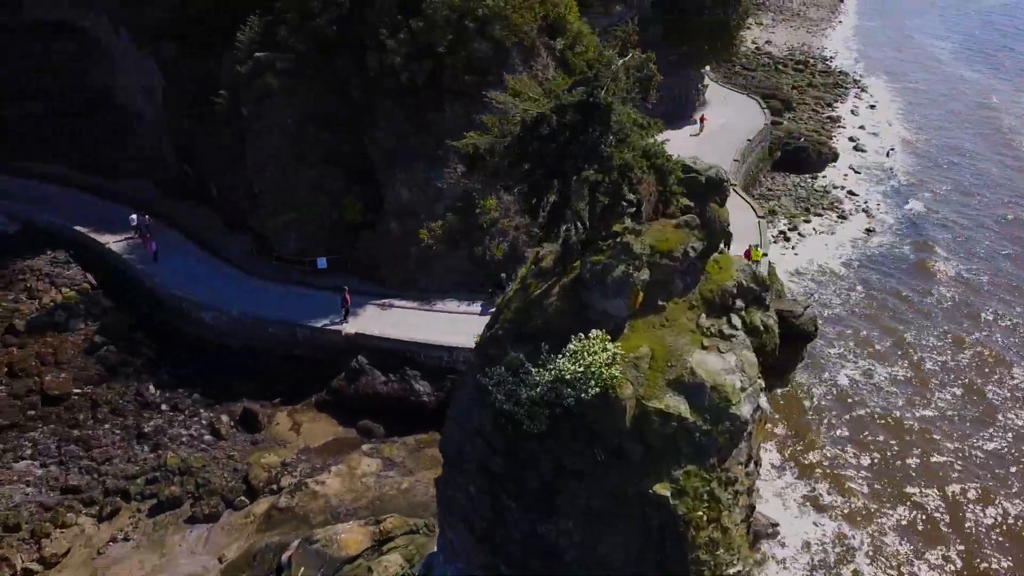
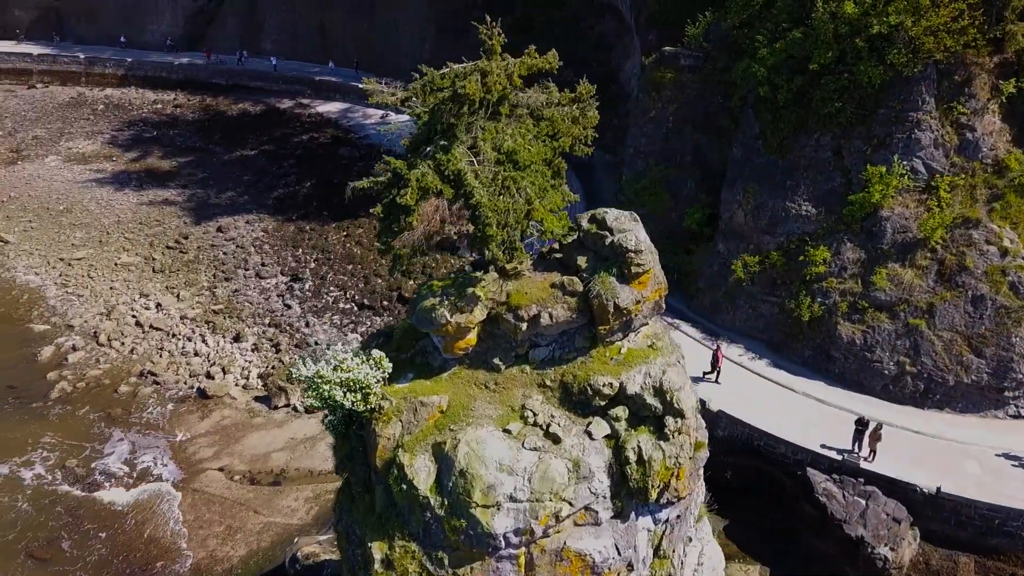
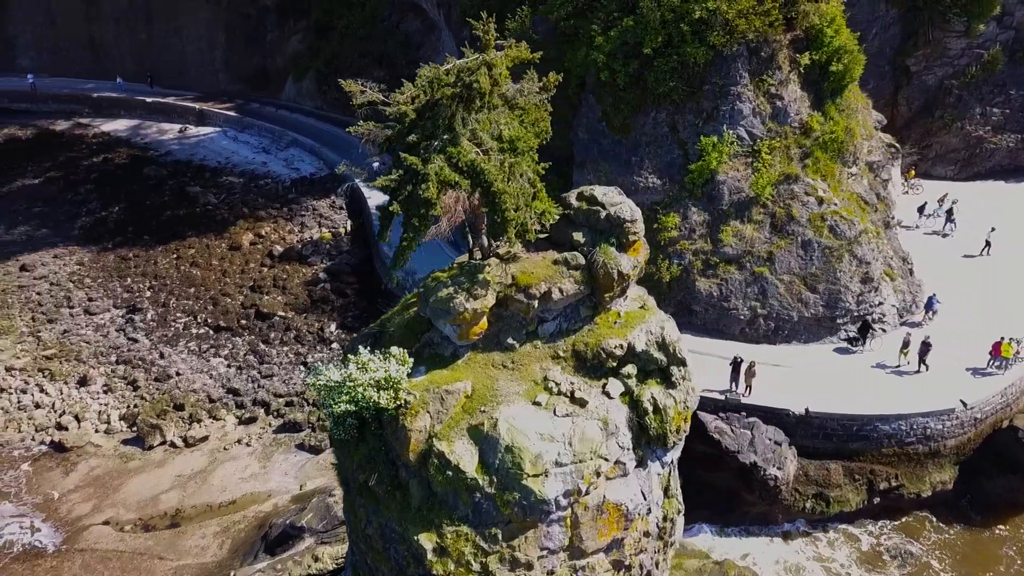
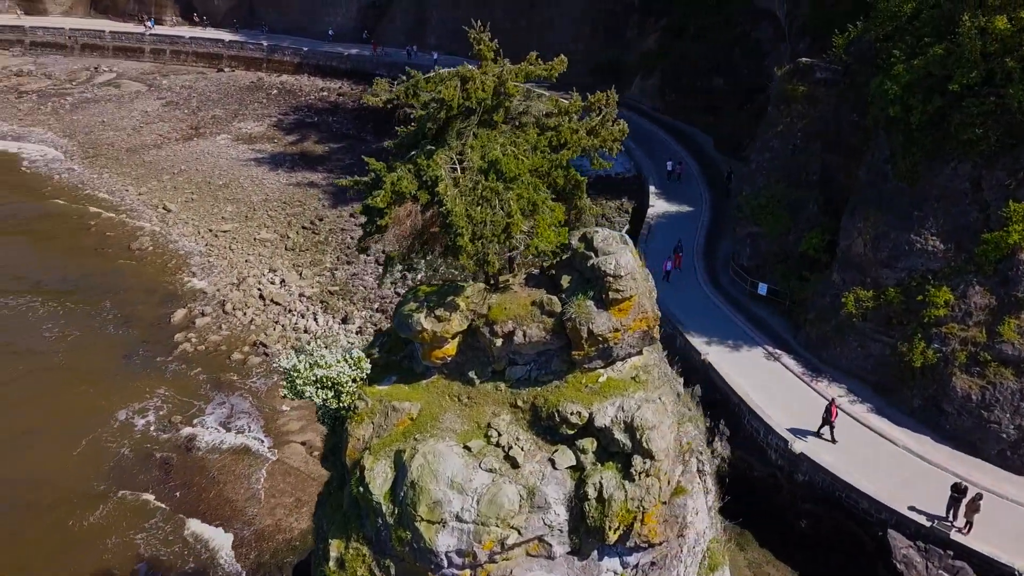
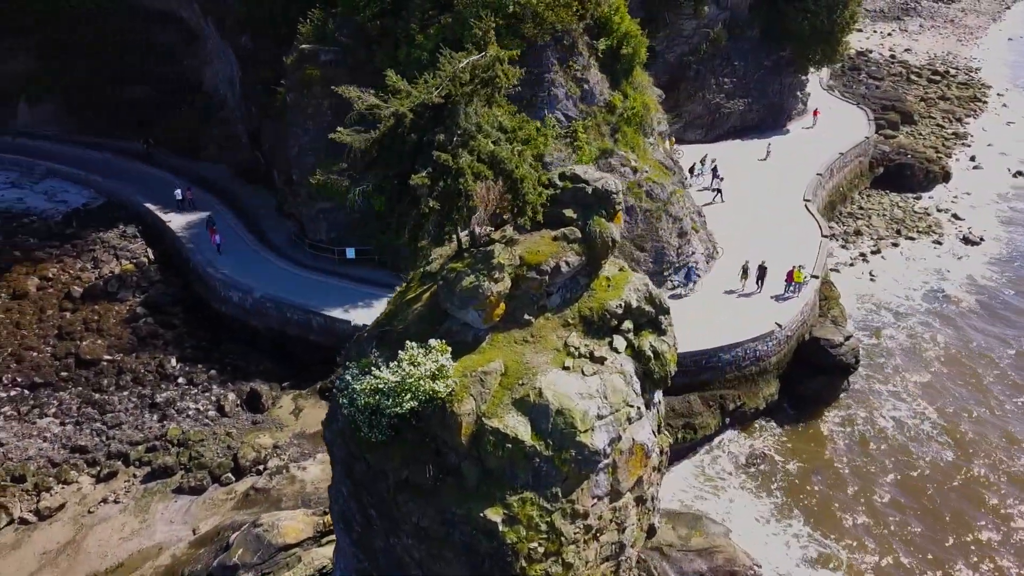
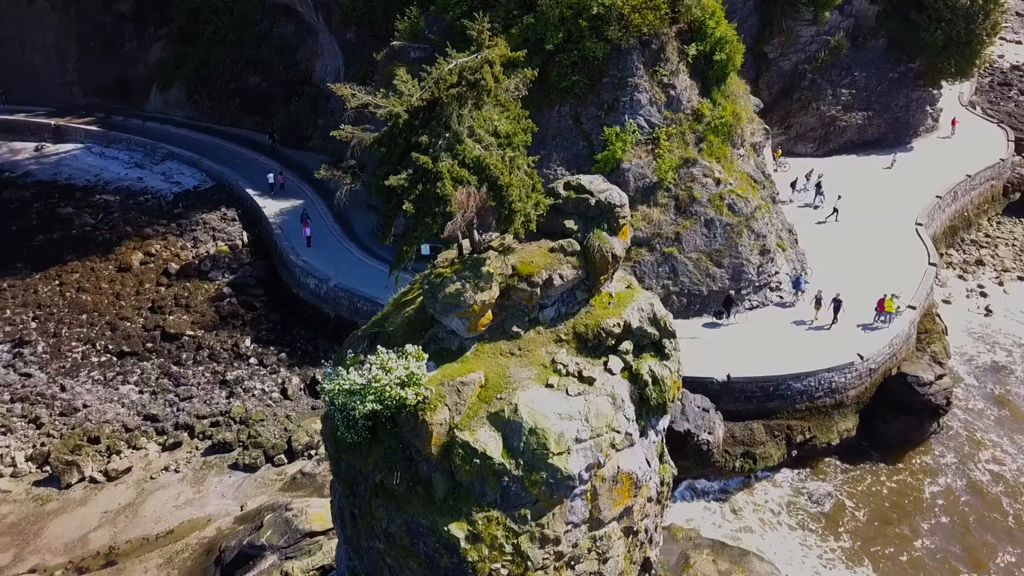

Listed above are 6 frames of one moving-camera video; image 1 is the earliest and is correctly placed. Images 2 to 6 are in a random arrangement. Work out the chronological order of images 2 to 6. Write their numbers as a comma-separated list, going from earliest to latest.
5, 6, 3, 2, 4
